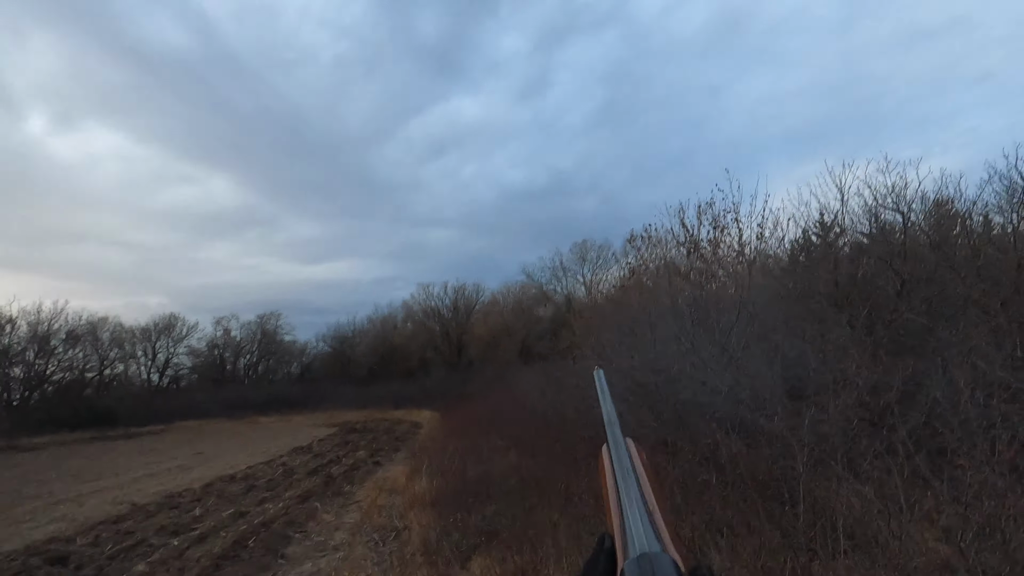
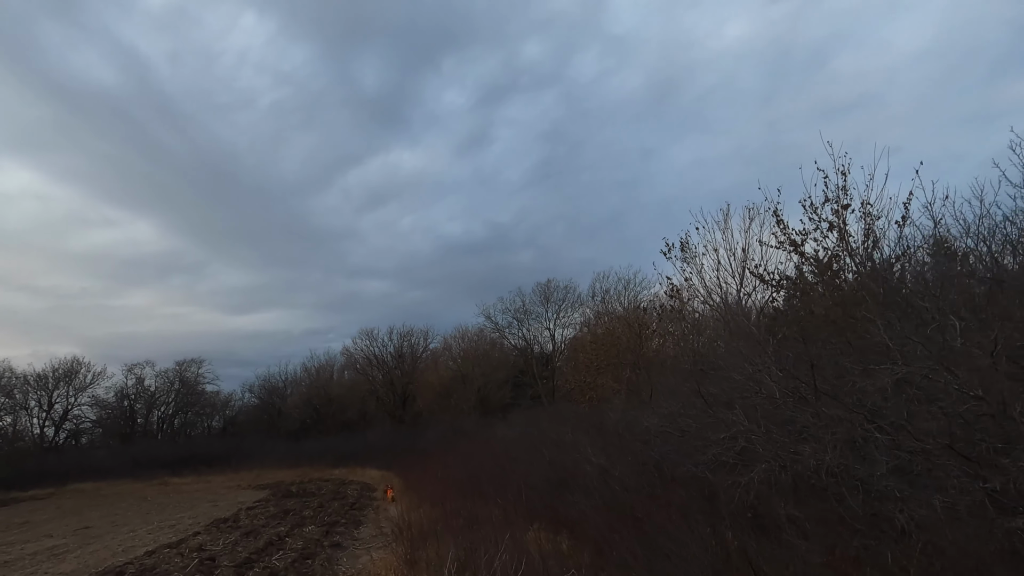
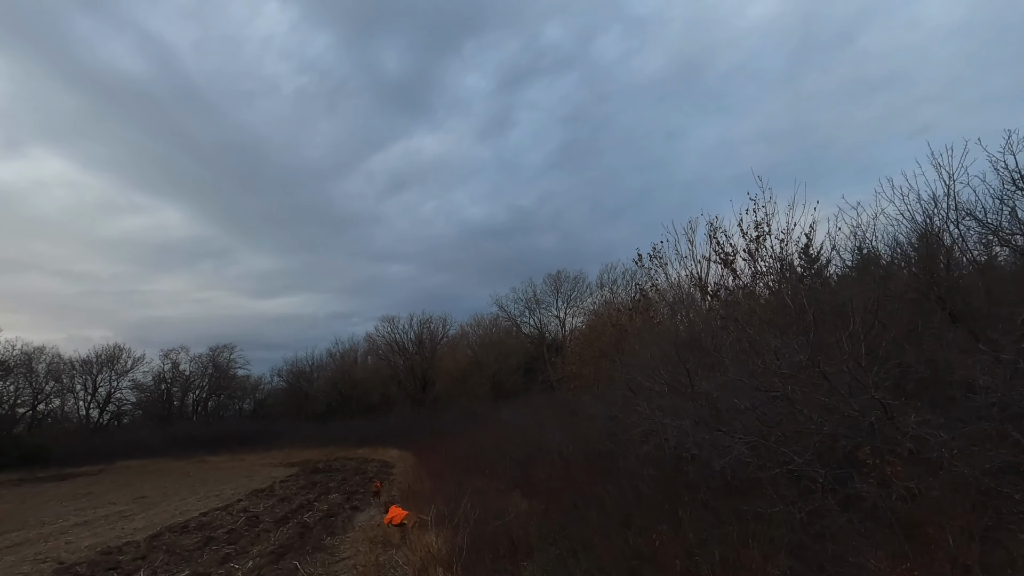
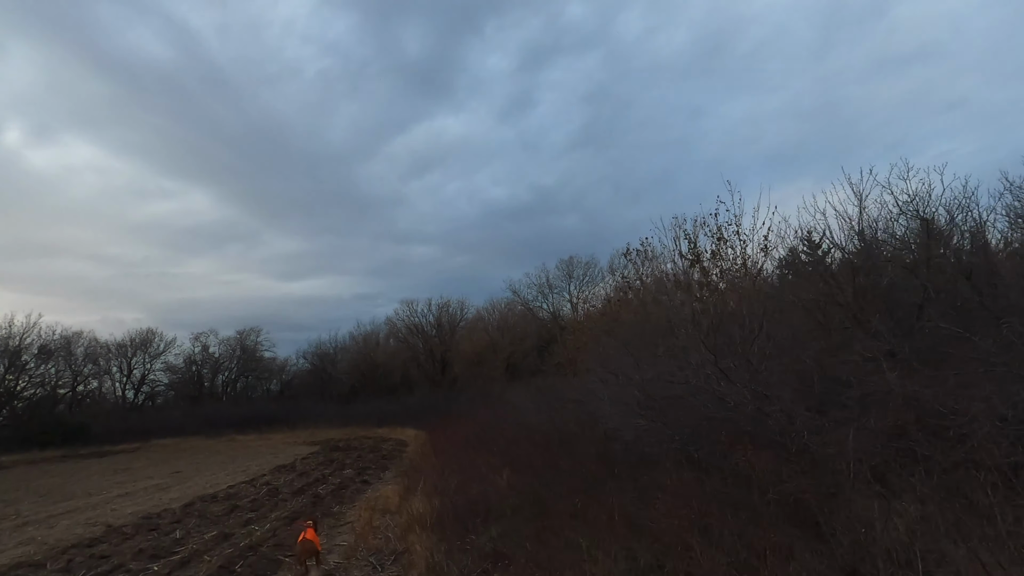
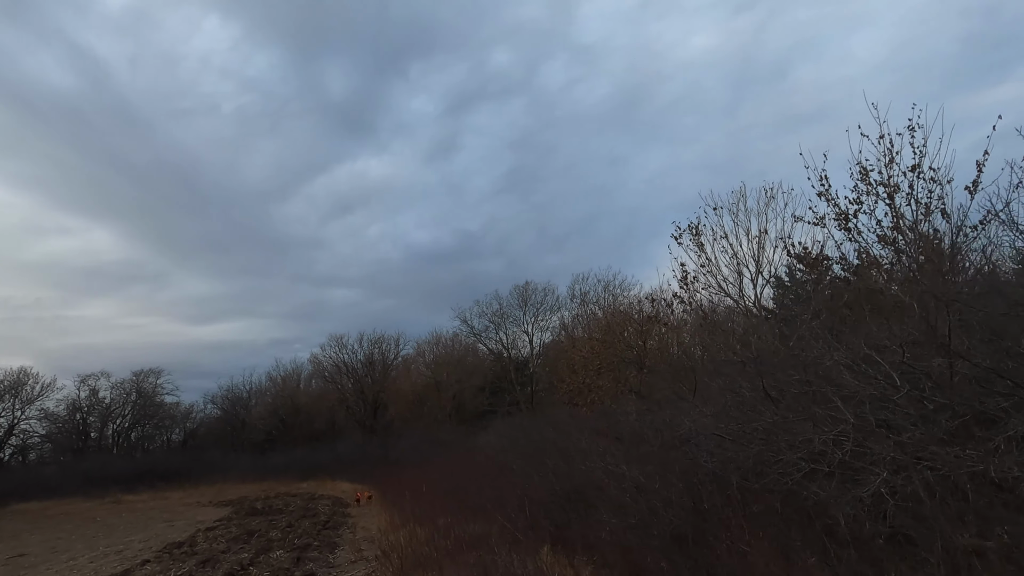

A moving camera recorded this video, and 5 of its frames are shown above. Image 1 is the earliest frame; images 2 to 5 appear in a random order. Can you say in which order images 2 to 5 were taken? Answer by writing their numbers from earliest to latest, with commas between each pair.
4, 3, 2, 5
